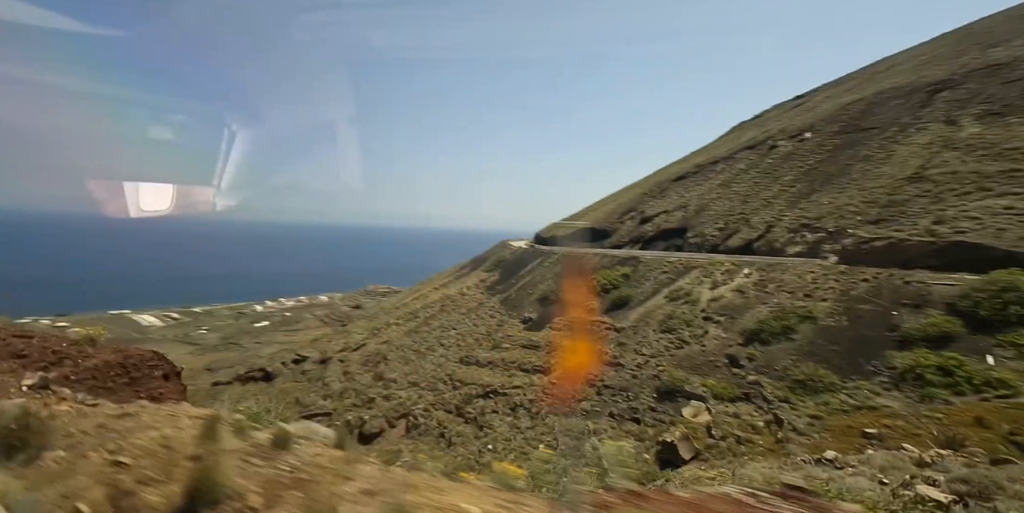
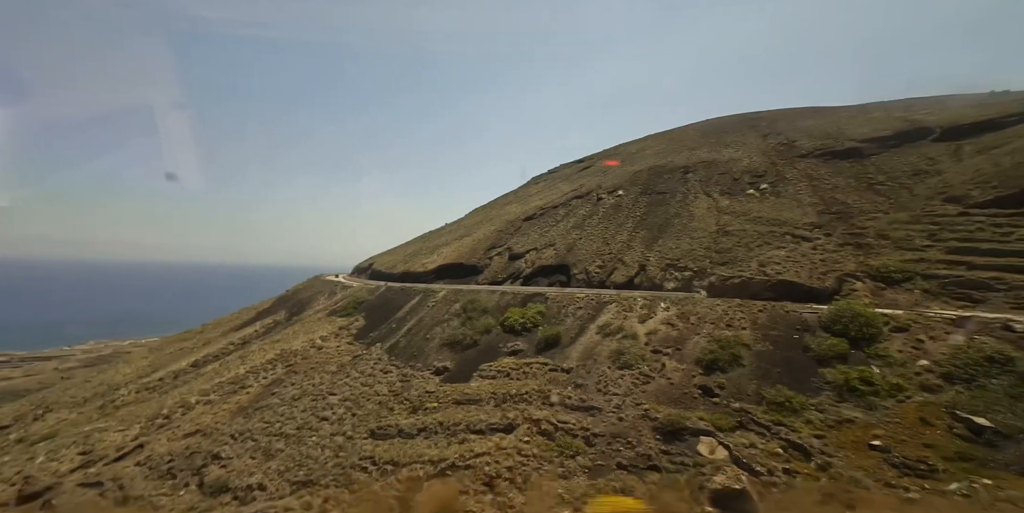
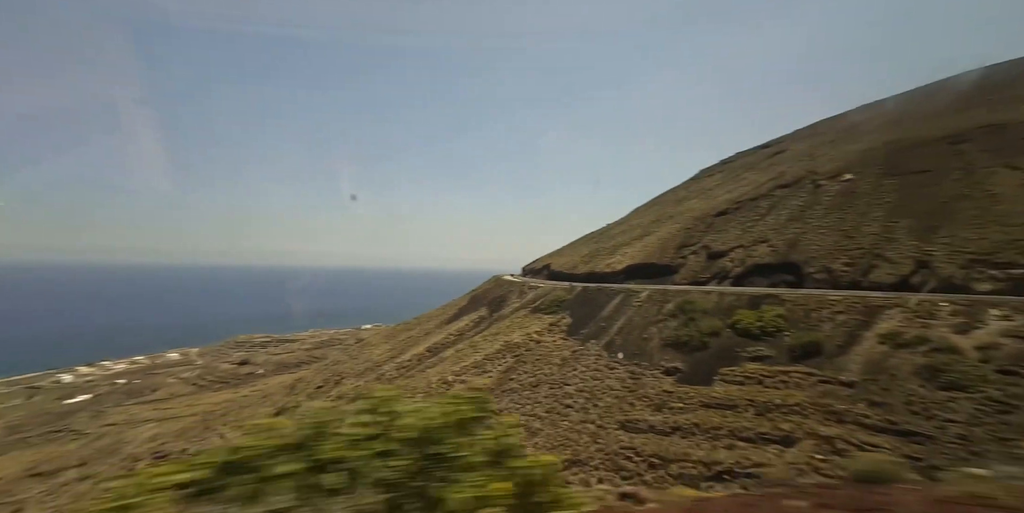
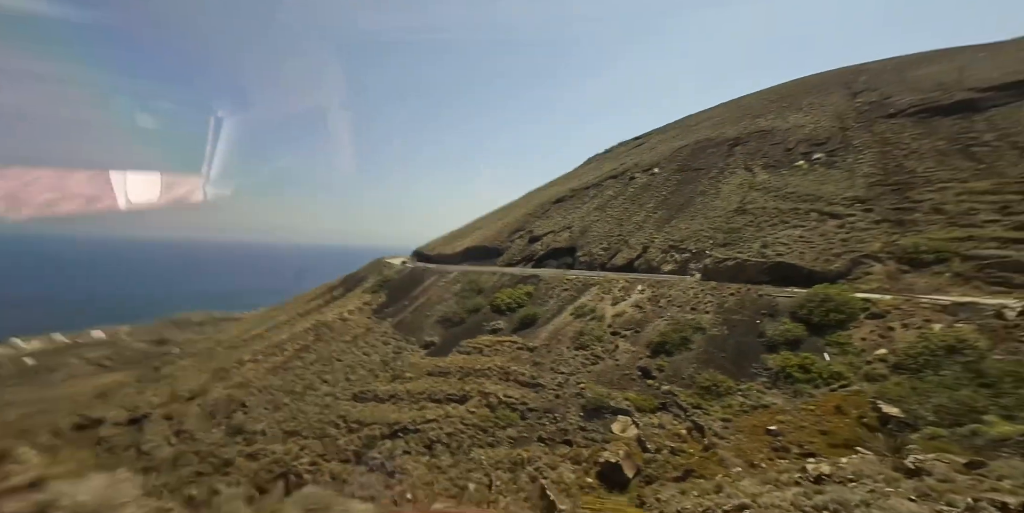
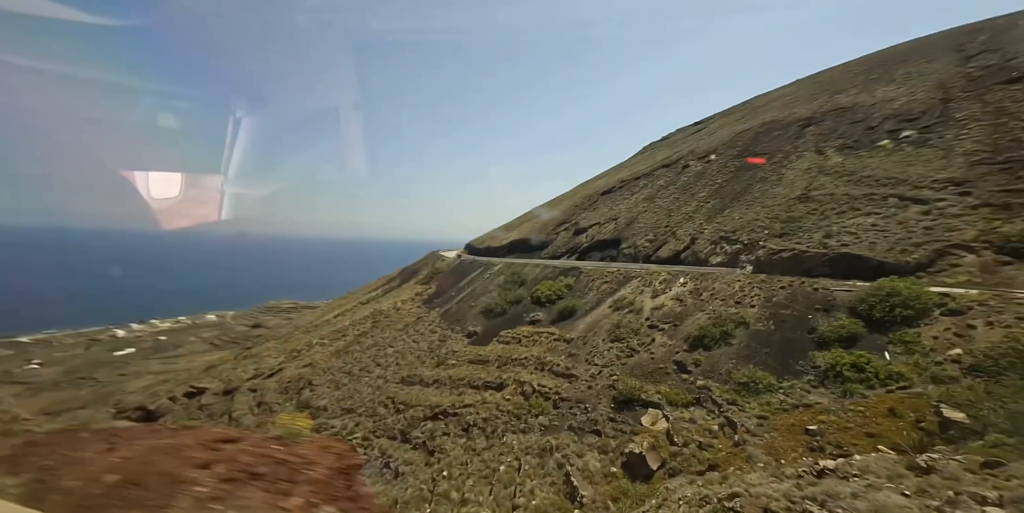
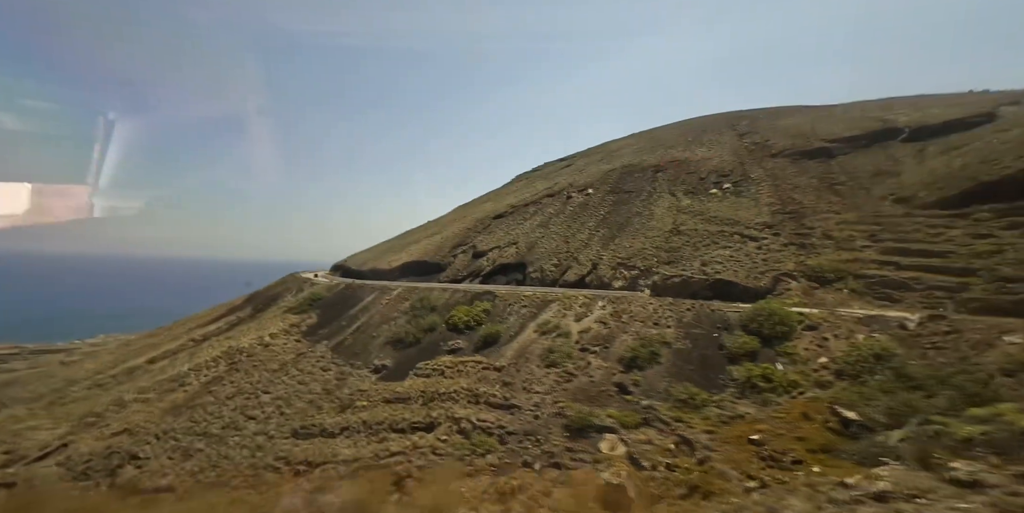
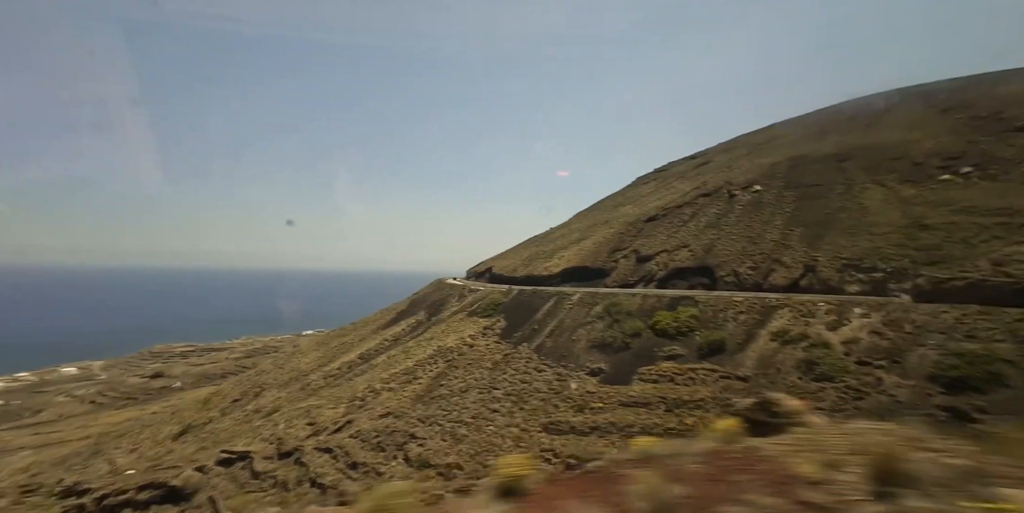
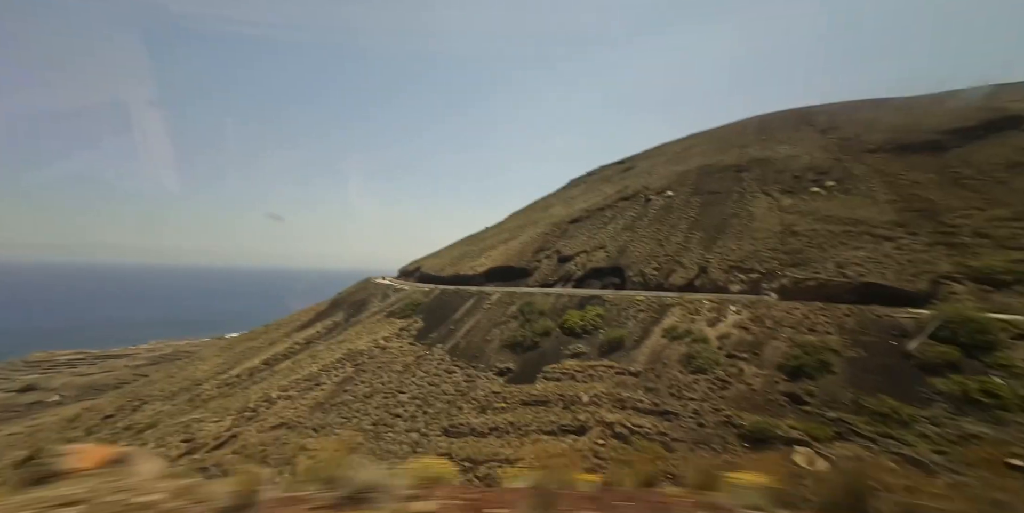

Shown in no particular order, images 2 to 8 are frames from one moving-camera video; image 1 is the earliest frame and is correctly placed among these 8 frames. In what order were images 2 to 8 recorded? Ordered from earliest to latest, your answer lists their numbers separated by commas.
5, 4, 6, 2, 8, 7, 3
